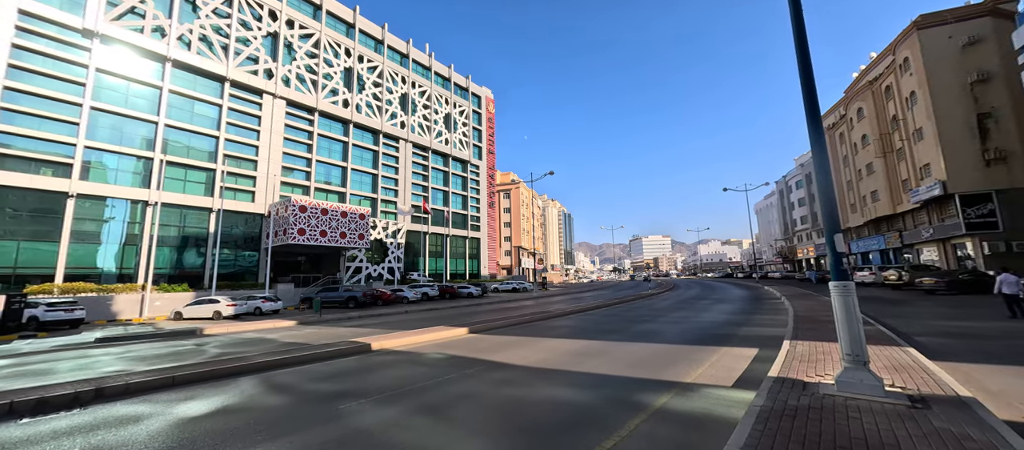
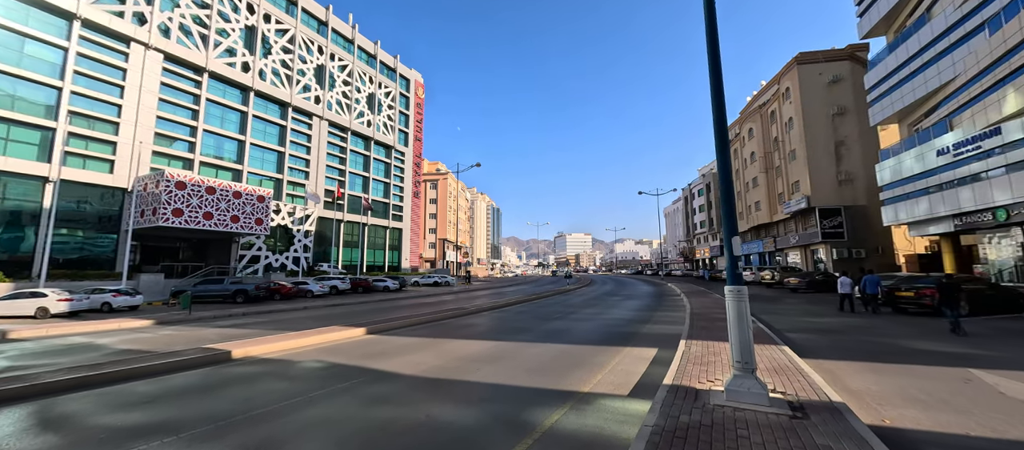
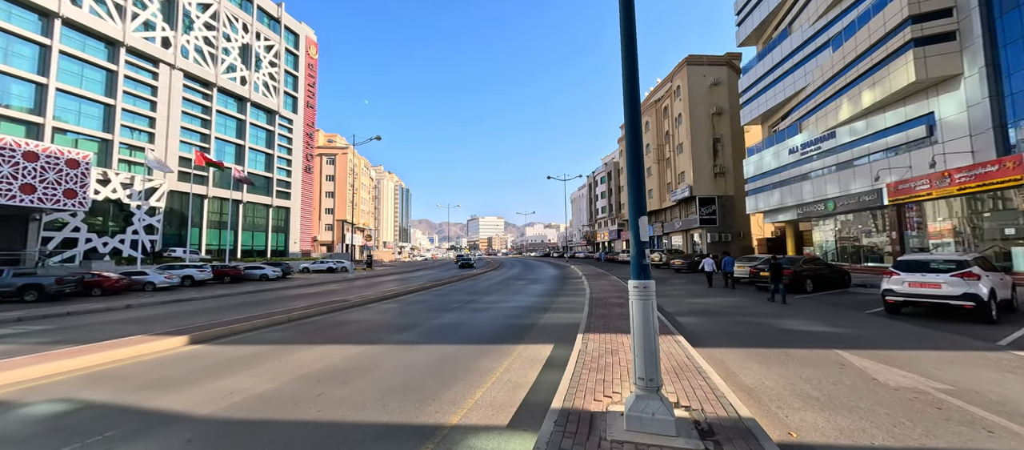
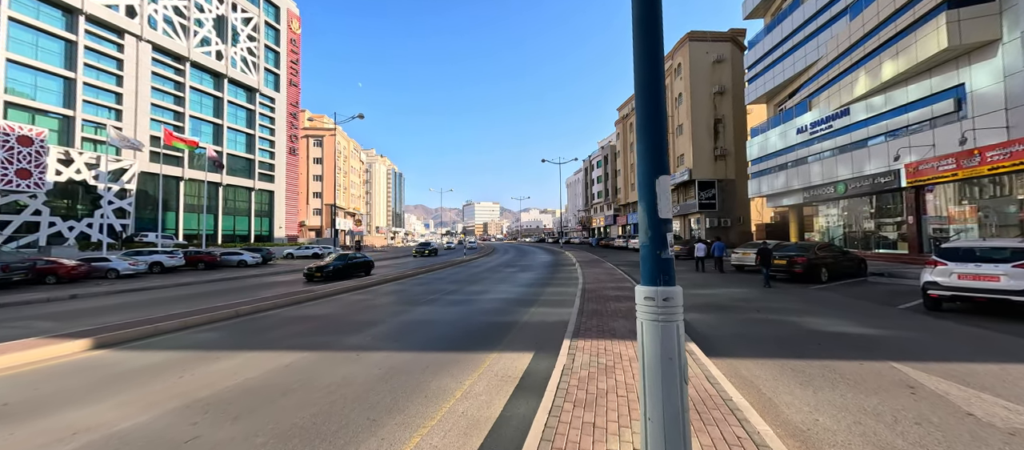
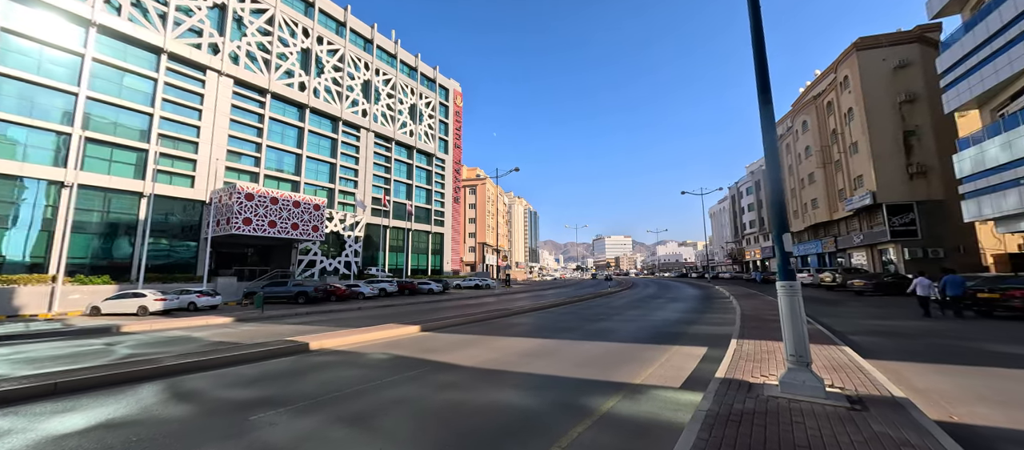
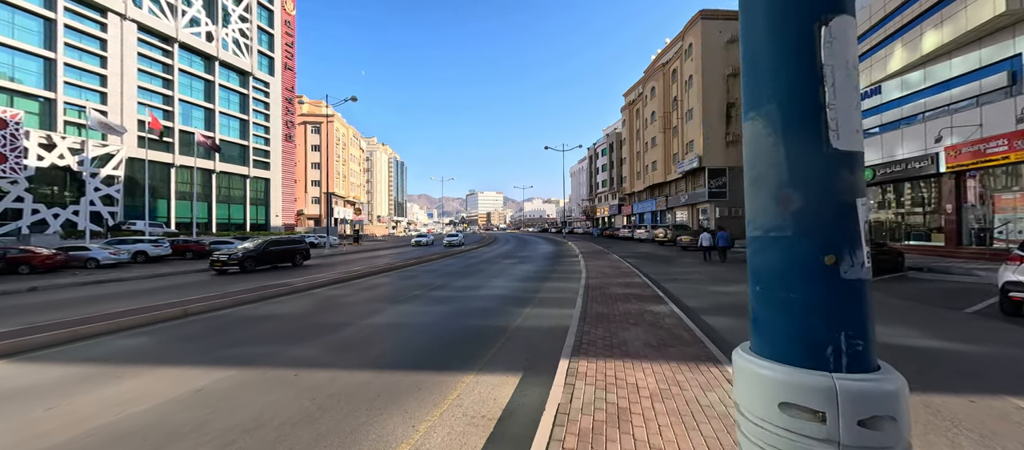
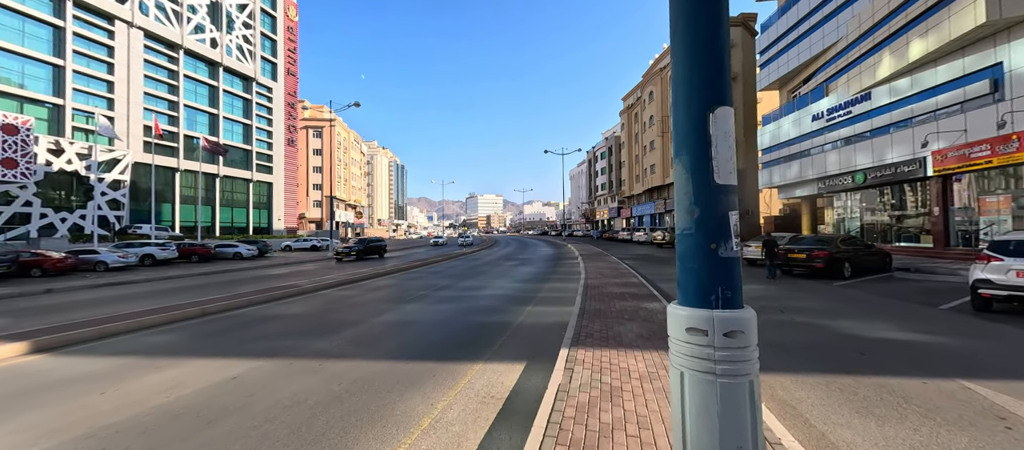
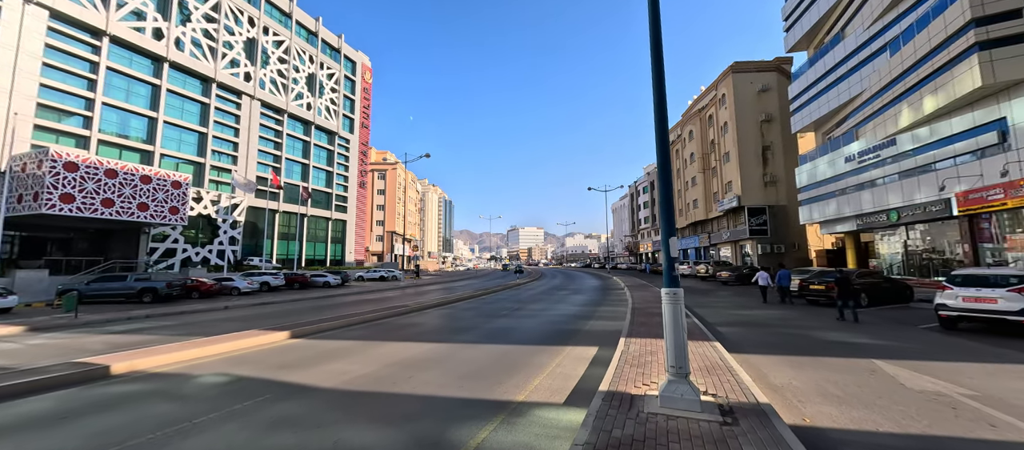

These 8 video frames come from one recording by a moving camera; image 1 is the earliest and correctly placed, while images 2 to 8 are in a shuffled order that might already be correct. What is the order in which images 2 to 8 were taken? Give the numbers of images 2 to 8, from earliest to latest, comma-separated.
5, 2, 8, 3, 4, 7, 6
